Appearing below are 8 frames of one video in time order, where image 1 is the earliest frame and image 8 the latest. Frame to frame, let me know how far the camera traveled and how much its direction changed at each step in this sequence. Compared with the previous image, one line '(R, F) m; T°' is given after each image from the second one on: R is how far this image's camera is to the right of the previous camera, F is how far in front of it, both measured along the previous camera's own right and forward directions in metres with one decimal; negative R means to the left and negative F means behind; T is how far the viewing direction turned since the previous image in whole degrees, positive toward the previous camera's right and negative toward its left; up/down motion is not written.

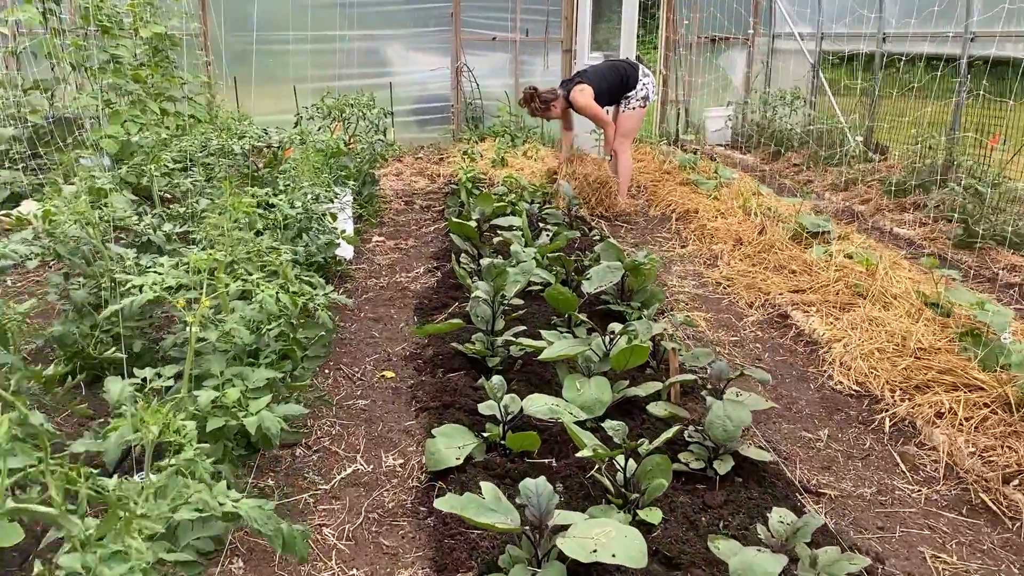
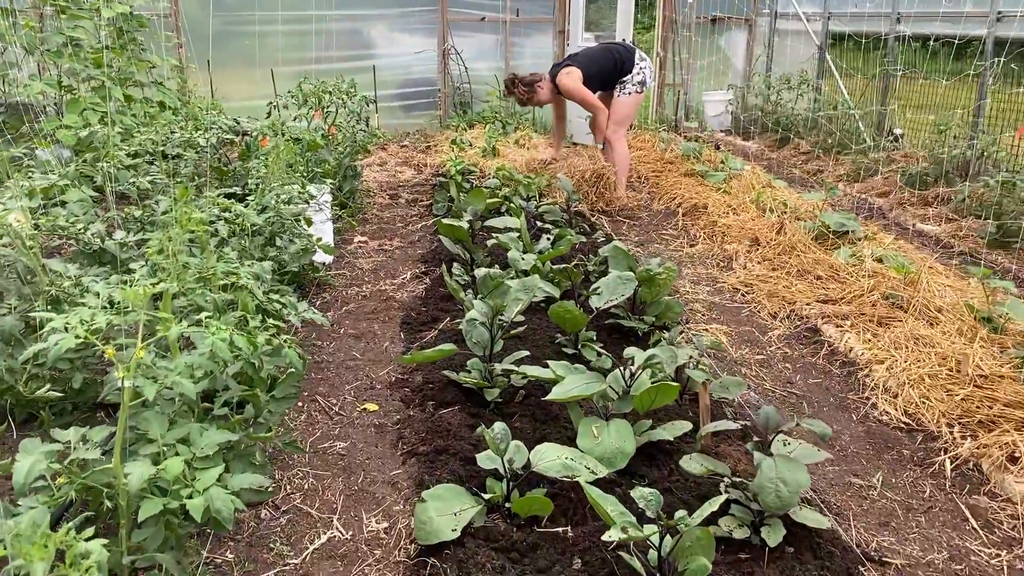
(0.0, +0.4) m; +1°
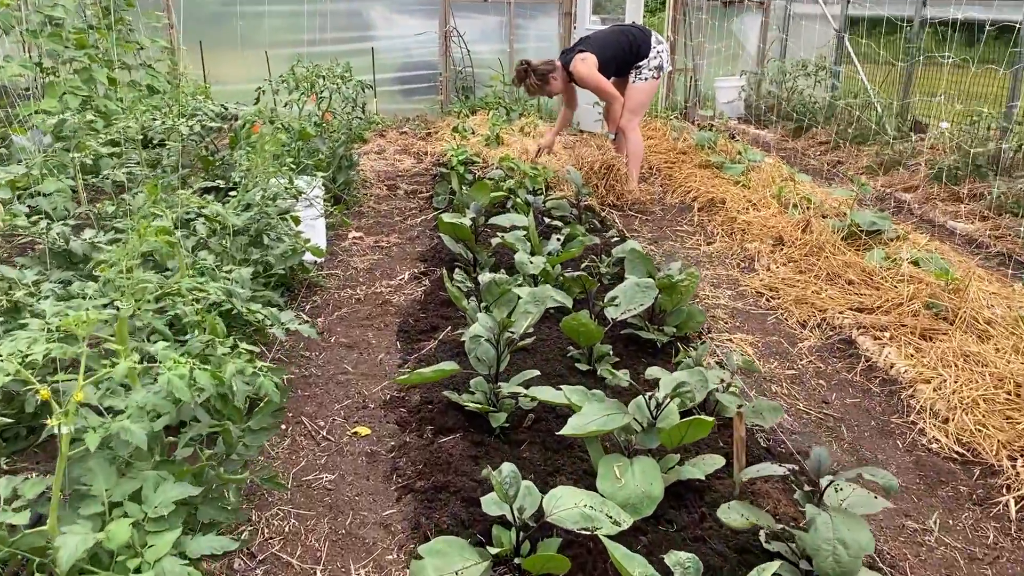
(0.0, +0.3) m; 0°
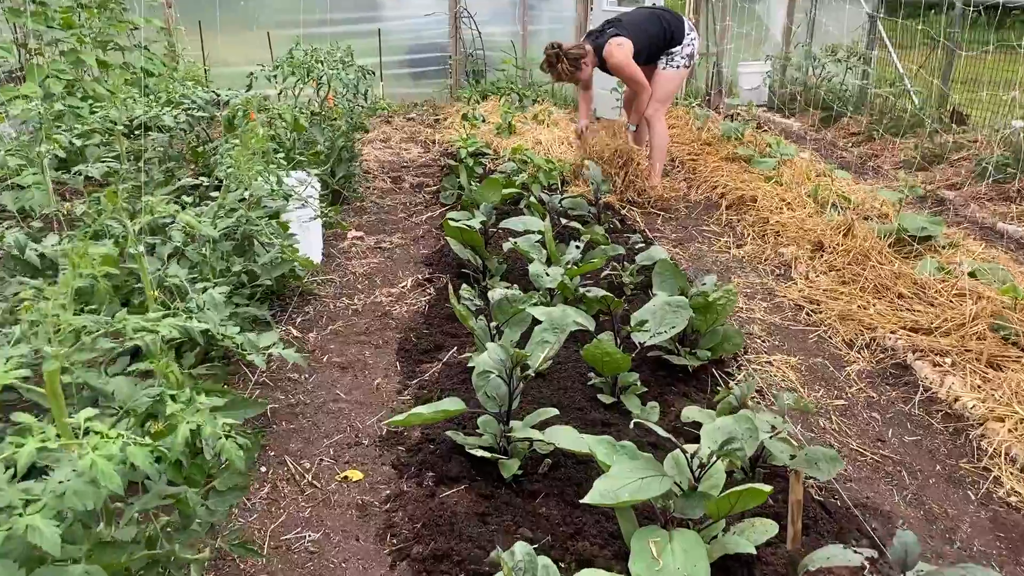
(0.0, +0.3) m; -1°
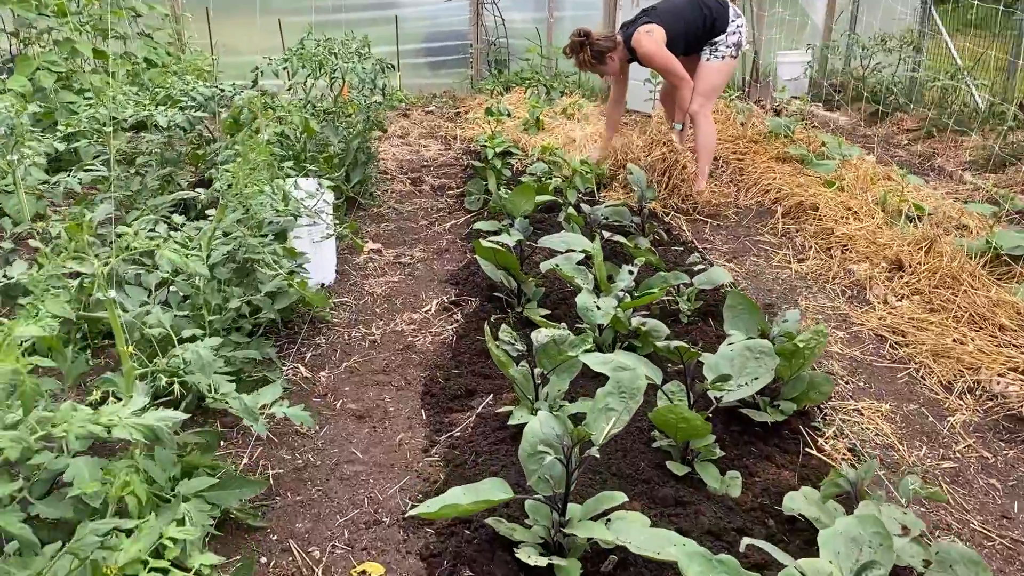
(-0.1, +0.4) m; -1°
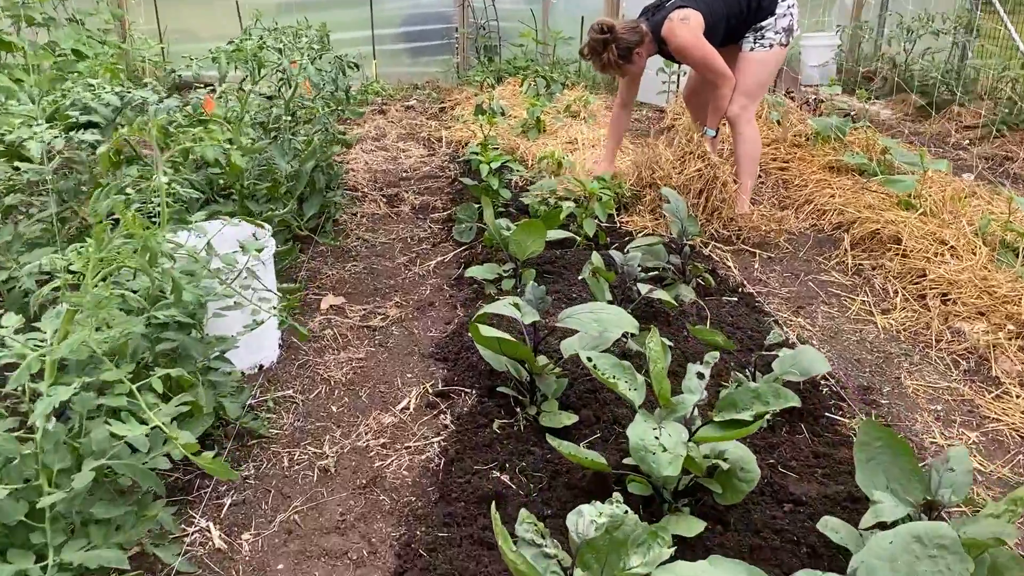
(-0.1, +0.9) m; +1°
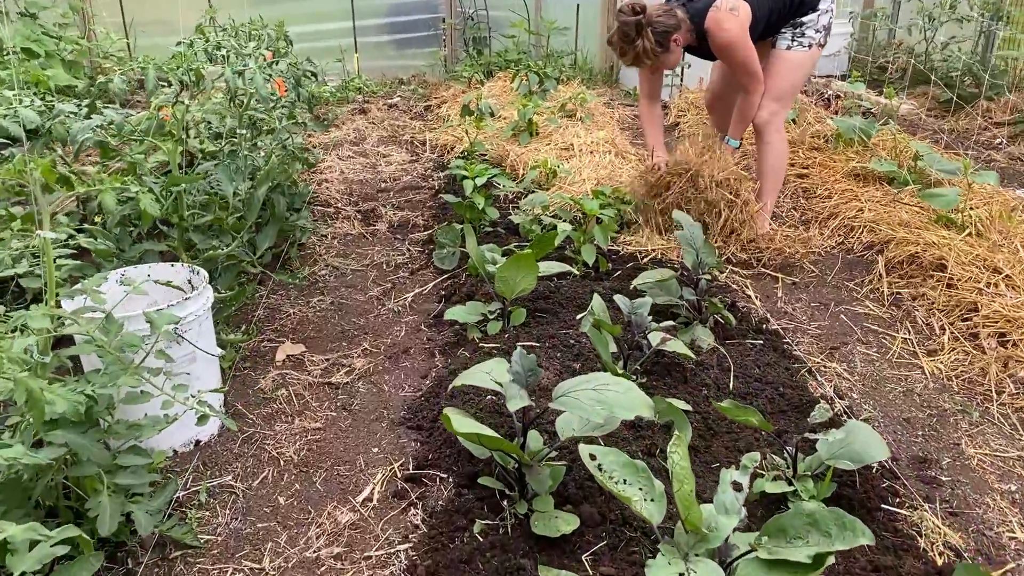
(0.0, +0.4) m; 0°
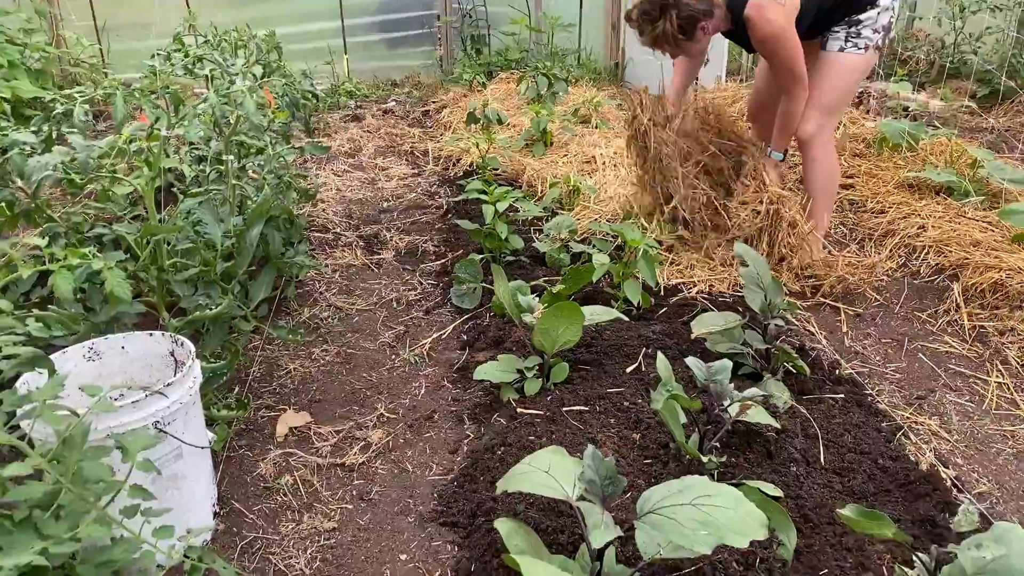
(-0.1, +0.4) m; +1°
